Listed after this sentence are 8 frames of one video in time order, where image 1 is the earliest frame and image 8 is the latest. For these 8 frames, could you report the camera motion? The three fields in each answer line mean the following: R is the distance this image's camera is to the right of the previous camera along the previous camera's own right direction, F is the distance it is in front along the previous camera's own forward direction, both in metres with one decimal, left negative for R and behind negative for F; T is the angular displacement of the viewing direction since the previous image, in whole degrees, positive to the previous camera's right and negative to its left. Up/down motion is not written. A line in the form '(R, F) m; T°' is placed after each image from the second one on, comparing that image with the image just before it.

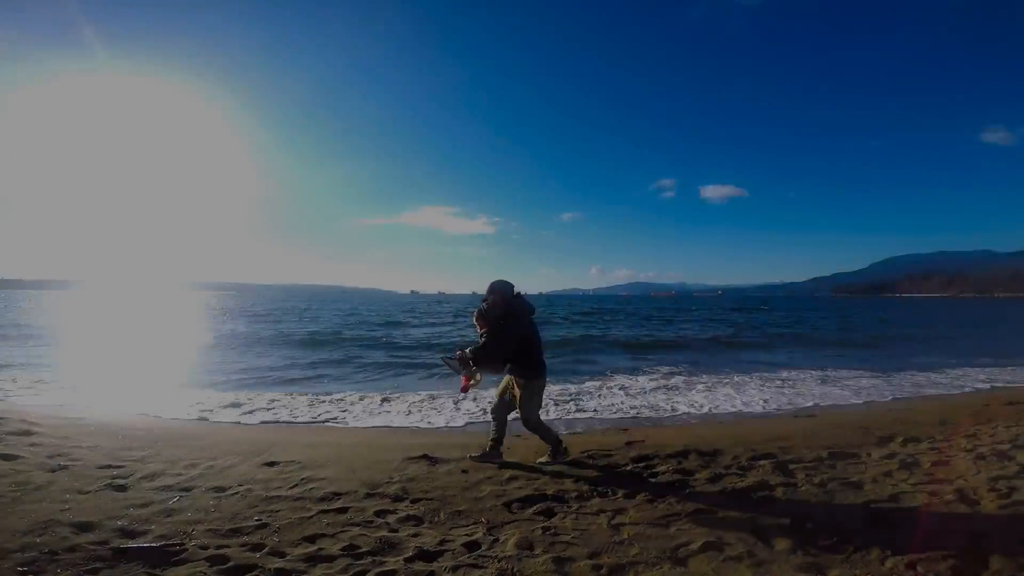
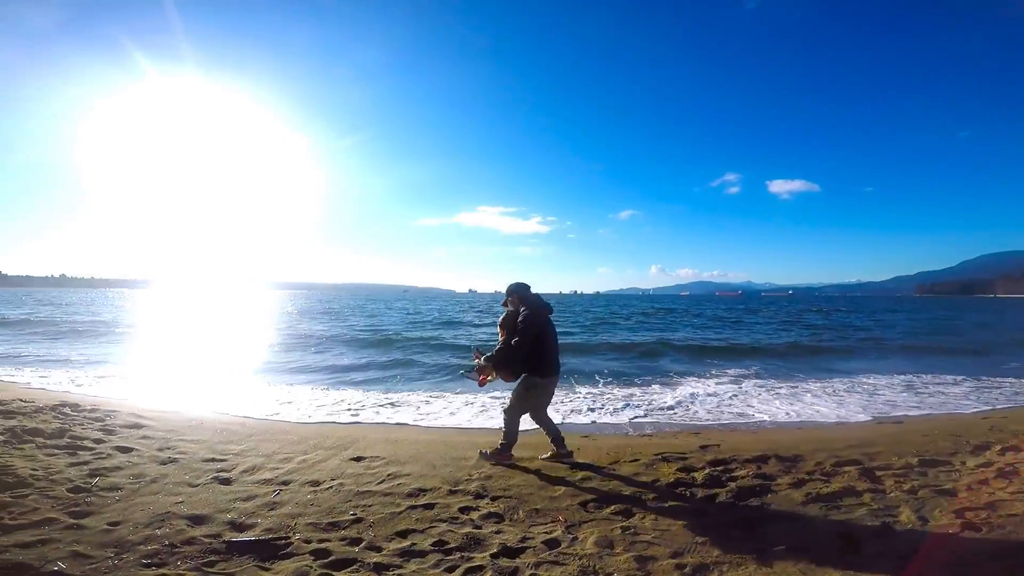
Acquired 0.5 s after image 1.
(-0.3, +0.1) m; -6°
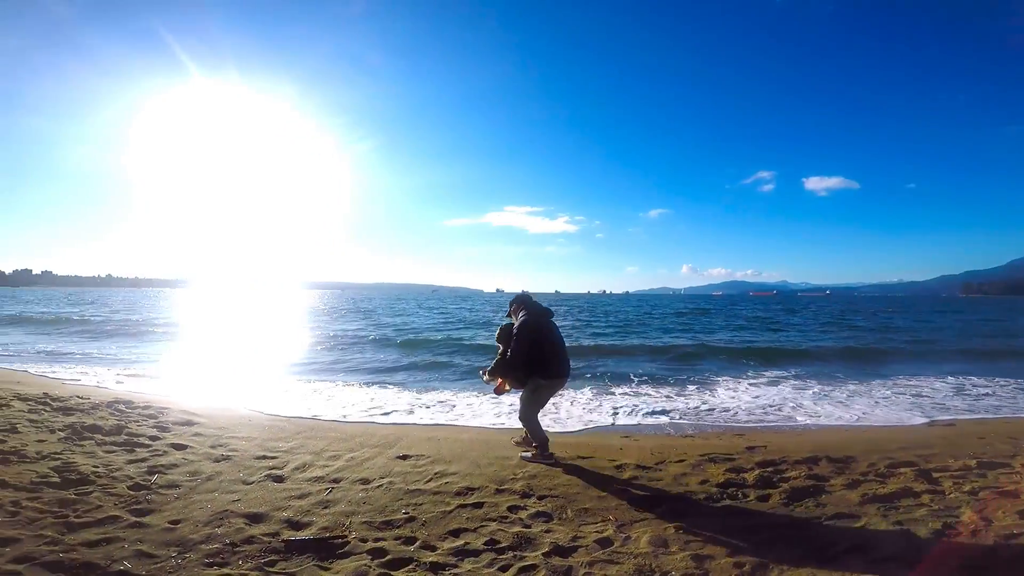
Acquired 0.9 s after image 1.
(-0.2, +0.1) m; -3°
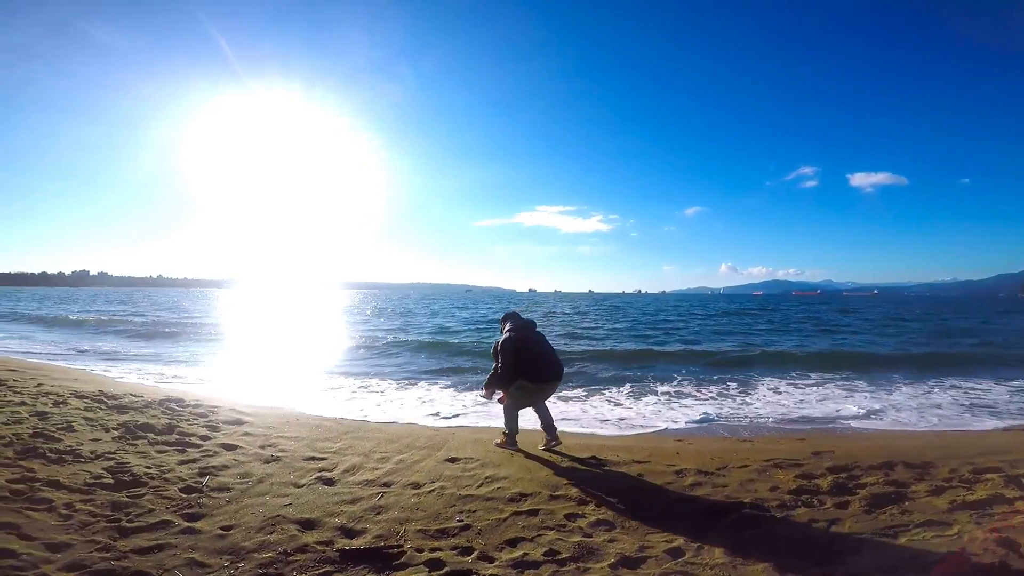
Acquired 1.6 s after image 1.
(-0.2, +0.3) m; -4°
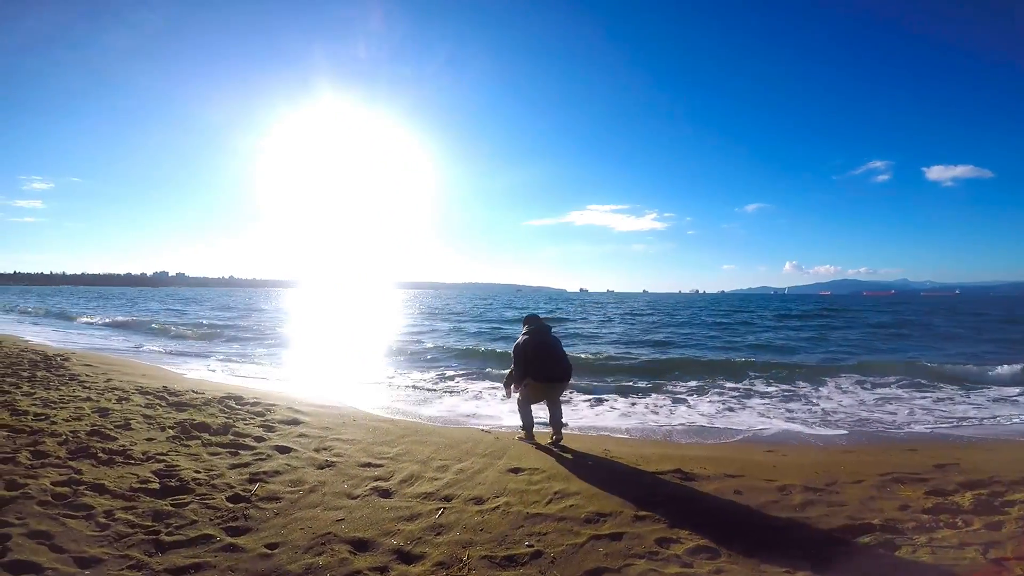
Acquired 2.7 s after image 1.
(-0.2, +0.5) m; -6°
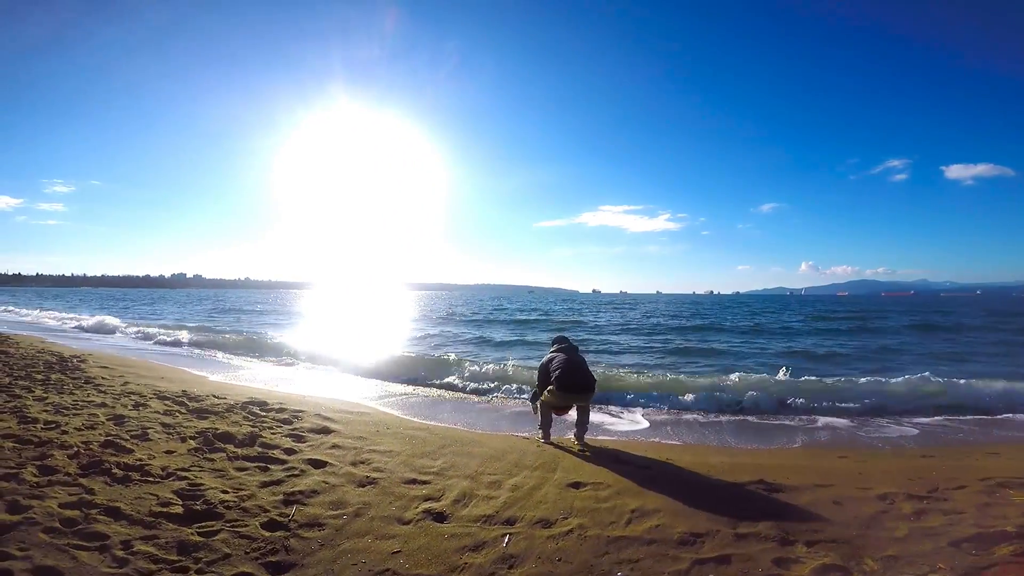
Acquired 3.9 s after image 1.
(-0.4, +0.5) m; -1°
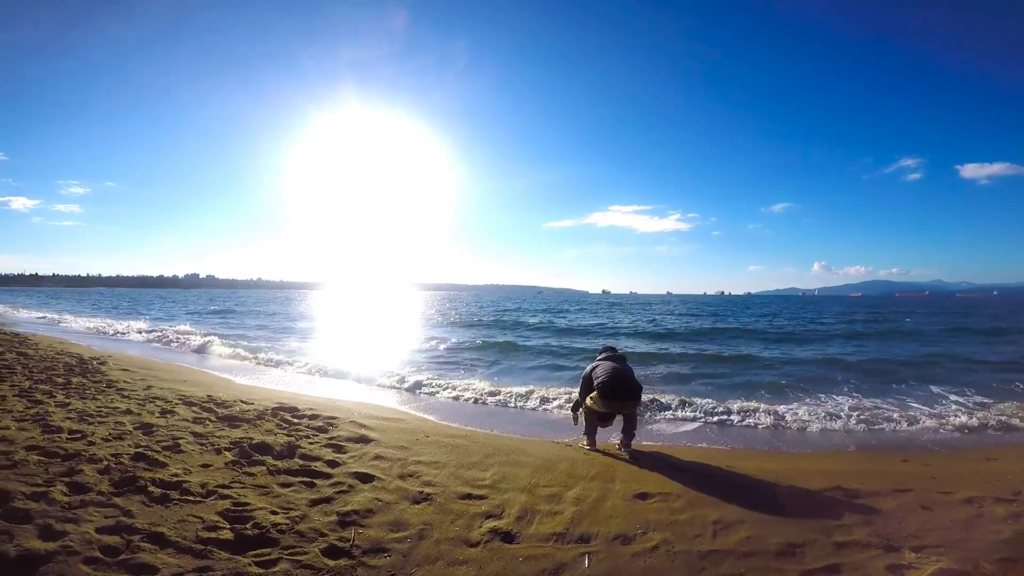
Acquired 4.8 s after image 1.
(-0.4, +0.3) m; -1°
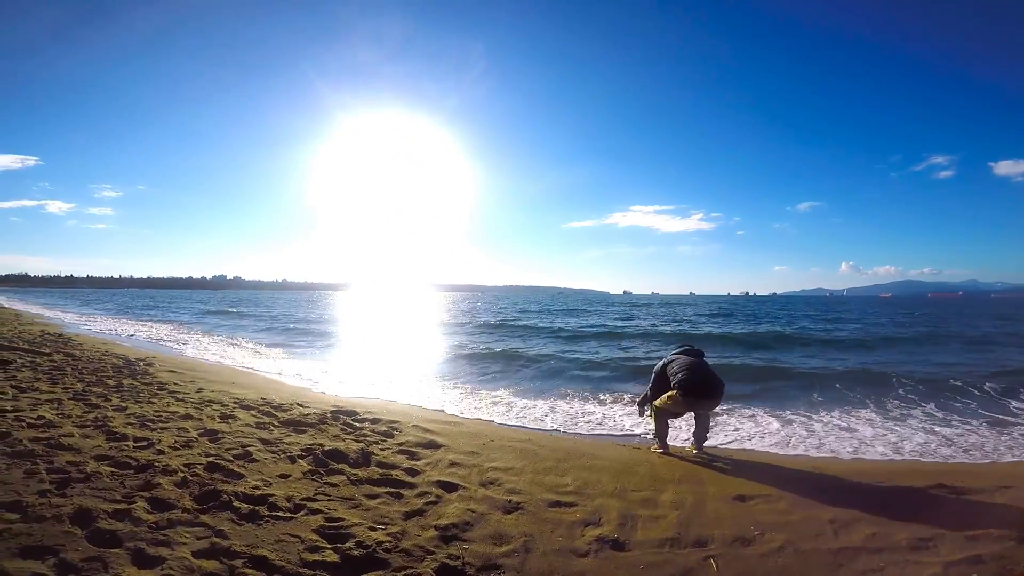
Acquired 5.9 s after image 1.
(-0.5, +0.3) m; -2°
